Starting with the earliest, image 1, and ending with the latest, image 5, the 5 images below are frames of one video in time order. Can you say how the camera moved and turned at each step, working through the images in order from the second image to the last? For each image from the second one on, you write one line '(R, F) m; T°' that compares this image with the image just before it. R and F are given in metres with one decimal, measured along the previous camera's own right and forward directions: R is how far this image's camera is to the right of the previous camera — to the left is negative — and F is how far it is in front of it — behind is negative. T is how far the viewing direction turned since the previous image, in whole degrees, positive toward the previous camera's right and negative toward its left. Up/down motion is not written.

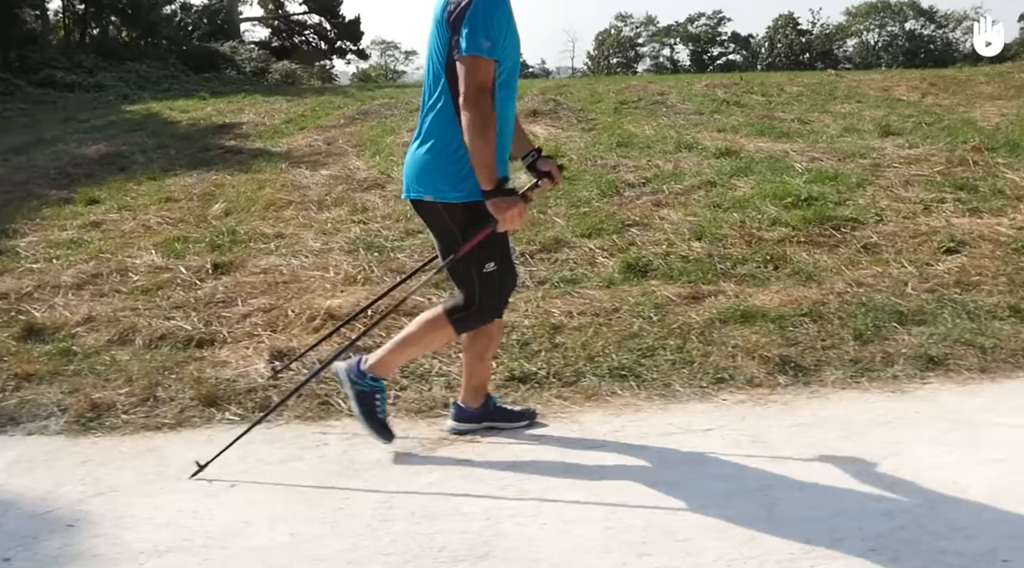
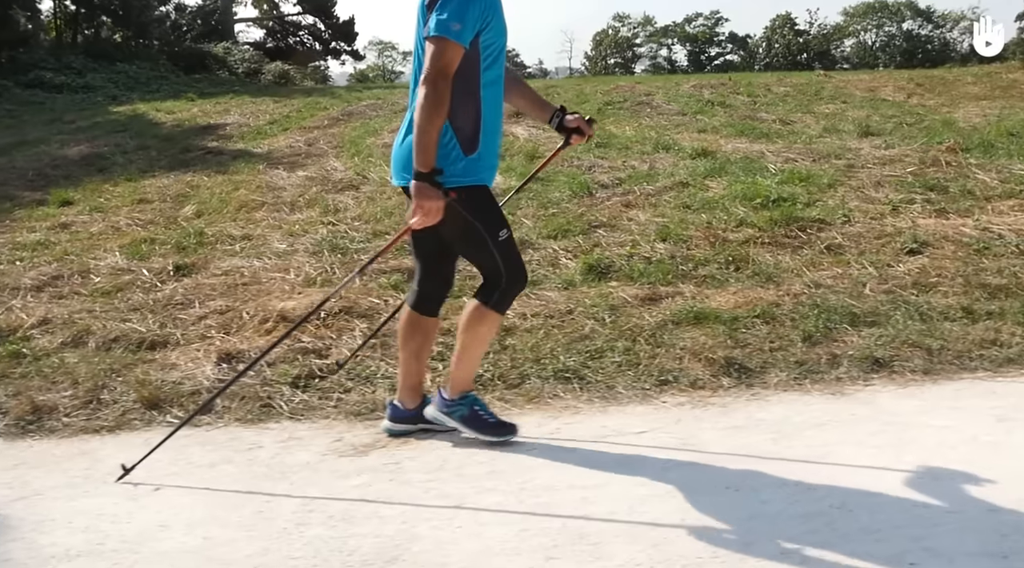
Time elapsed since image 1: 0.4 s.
(+0.2, 0.0) m; 0°
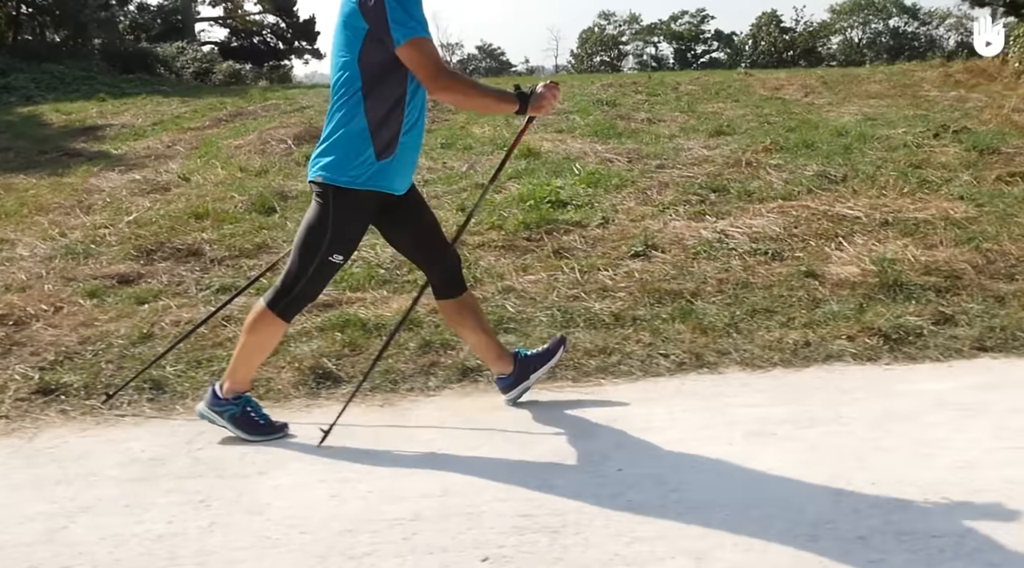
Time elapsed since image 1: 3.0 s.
(+1.7, +0.1) m; 0°
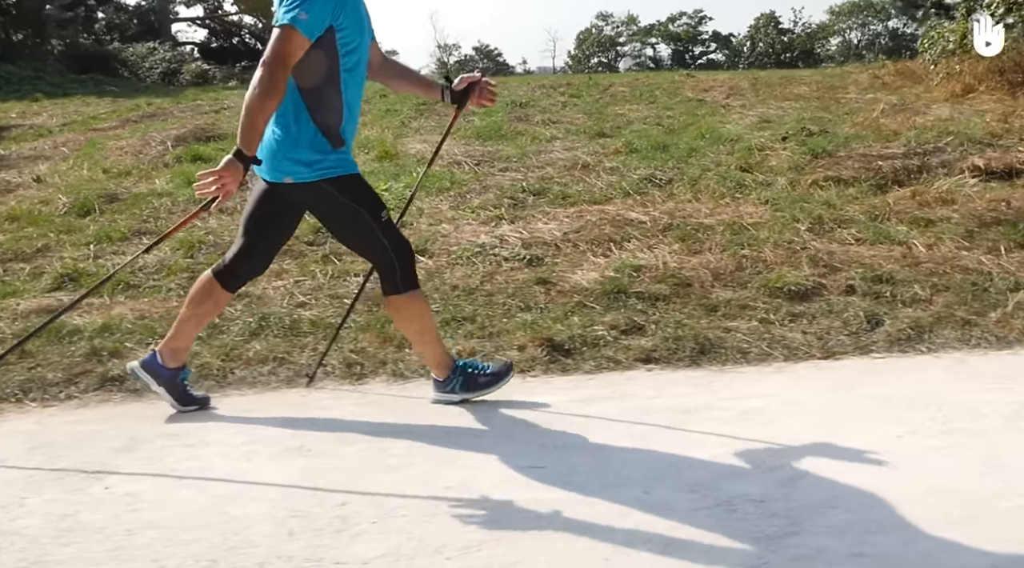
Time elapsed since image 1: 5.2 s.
(+1.5, +0.1) m; 0°
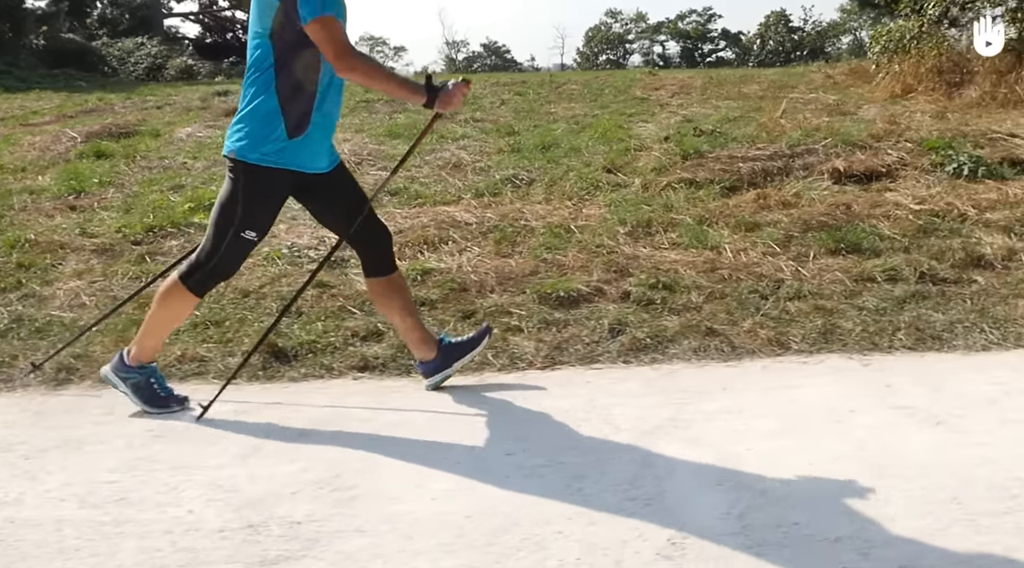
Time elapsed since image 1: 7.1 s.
(+1.2, +0.1) m; -1°
